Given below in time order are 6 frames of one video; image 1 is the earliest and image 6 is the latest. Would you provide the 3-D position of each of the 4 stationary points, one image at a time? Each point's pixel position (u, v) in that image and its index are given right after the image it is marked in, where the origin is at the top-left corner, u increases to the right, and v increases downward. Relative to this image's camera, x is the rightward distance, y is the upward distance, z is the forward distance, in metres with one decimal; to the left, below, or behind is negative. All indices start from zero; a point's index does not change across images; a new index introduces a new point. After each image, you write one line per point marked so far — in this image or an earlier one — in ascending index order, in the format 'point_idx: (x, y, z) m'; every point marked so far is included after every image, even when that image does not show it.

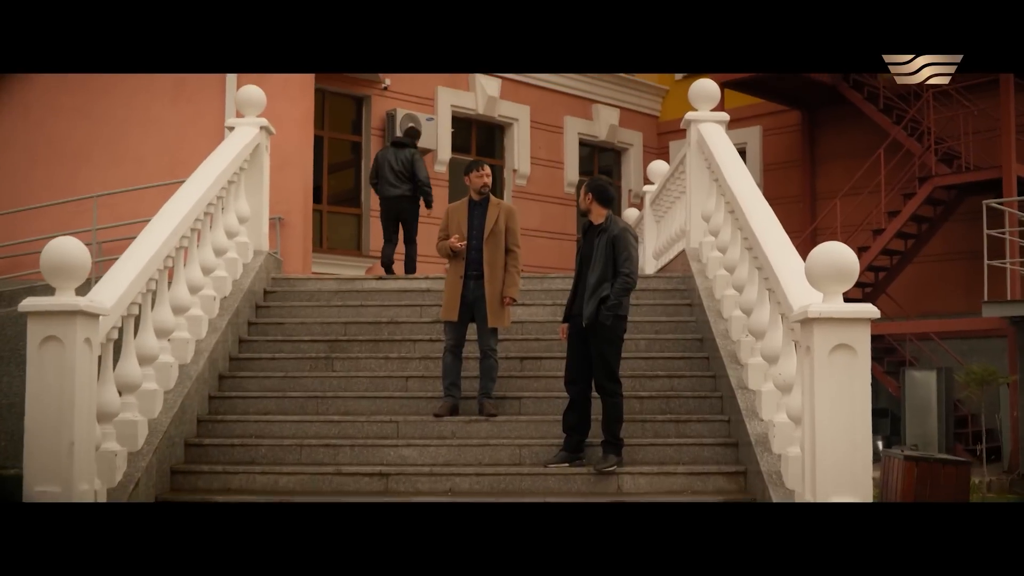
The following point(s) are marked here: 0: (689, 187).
0: (+1.3, +0.8, +9.6) m
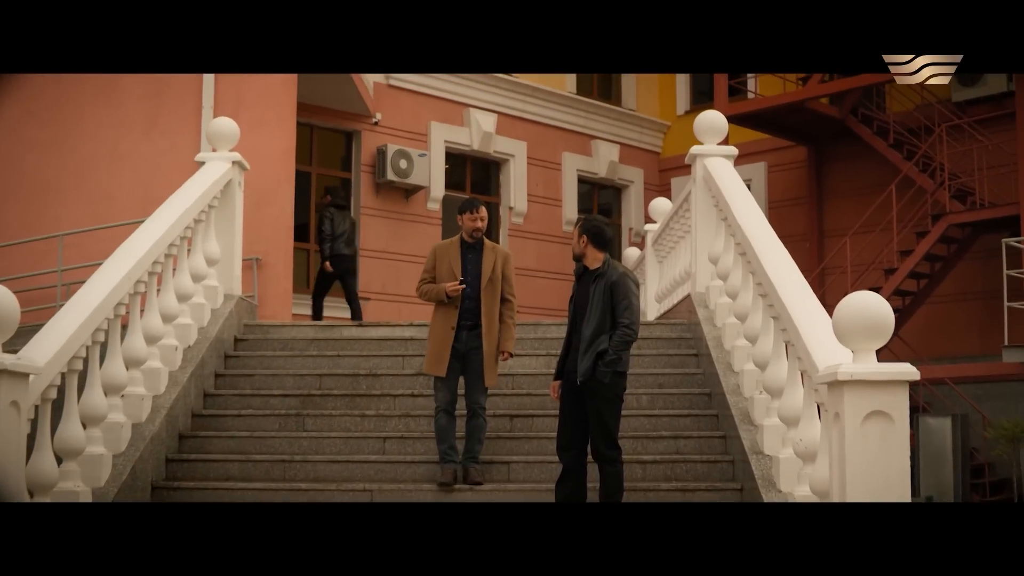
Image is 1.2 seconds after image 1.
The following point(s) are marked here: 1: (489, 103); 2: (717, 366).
0: (+1.3, +0.4, +8.8) m
1: (-0.3, +2.4, +16.8) m
2: (+1.2, -0.5, +7.6) m
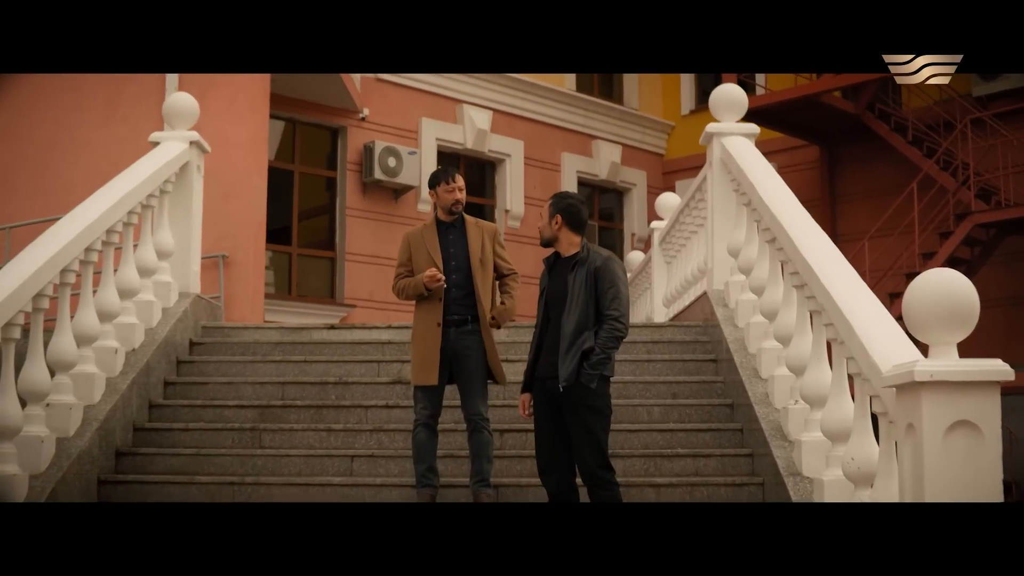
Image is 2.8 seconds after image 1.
0: (+1.2, +0.5, +7.8) m
1: (-0.3, +2.3, +15.8) m
2: (+1.2, -0.4, +6.5) m
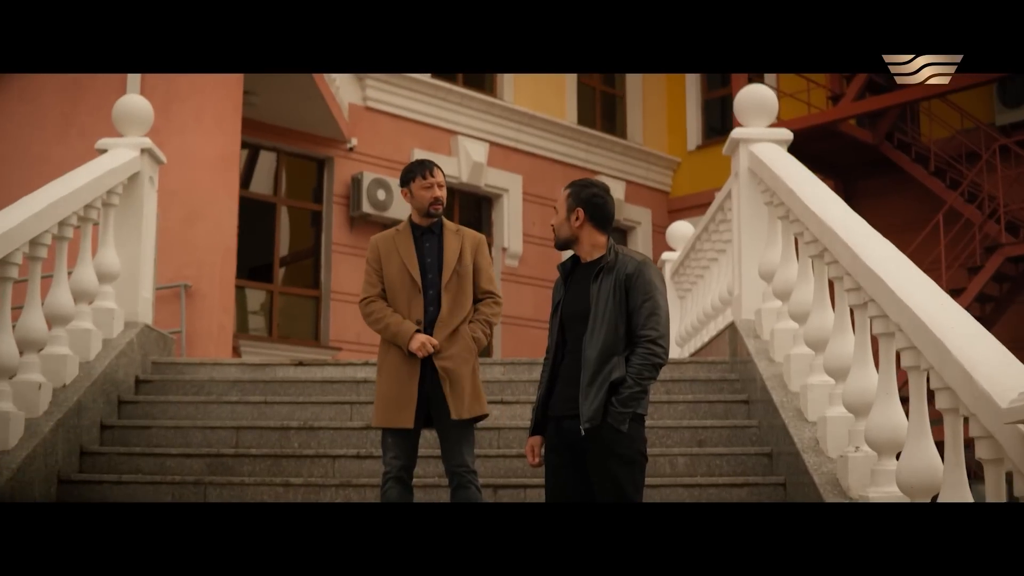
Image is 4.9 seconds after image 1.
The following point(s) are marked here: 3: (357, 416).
0: (+1.2, +0.3, +6.8) m
1: (-0.4, +1.8, +14.8) m
2: (+1.2, -0.5, +5.5) m
3: (-0.8, -0.6, +6.3) m
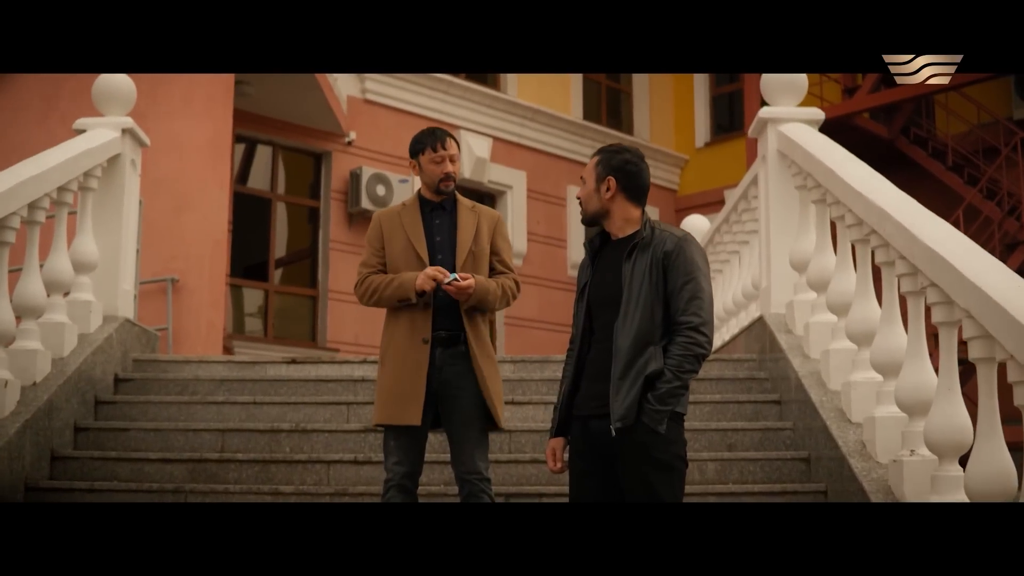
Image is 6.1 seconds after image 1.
0: (+1.3, +0.3, +6.3) m
1: (-0.3, +1.8, +14.3) m
2: (+1.2, -0.5, +5.0) m
3: (-0.7, -0.6, +5.8) m
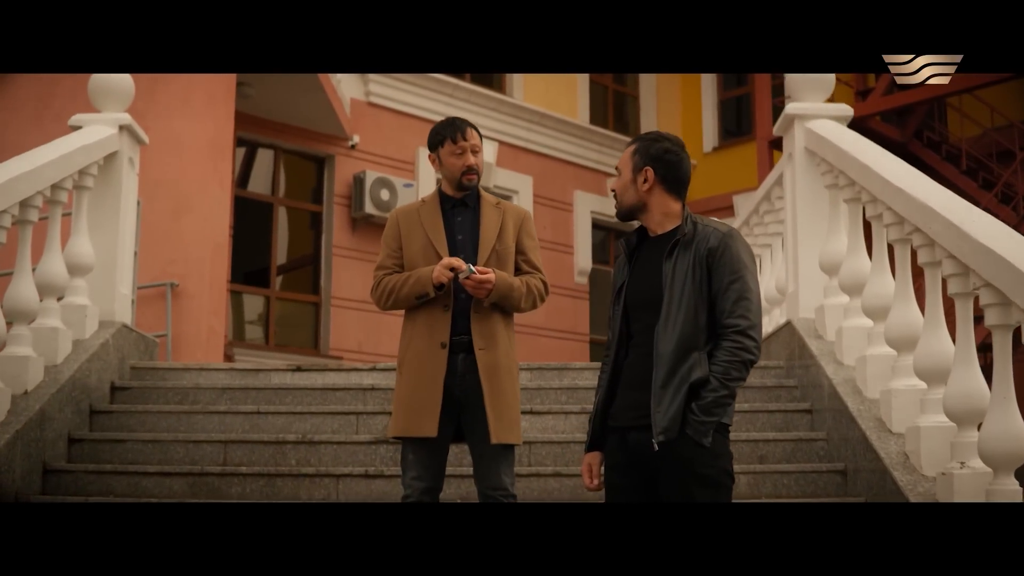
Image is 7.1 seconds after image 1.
0: (+1.3, +0.3, +6.0) m
1: (-0.3, +1.8, +14.1) m
2: (+1.3, -0.5, +4.7) m
3: (-0.6, -0.6, +5.5) m
